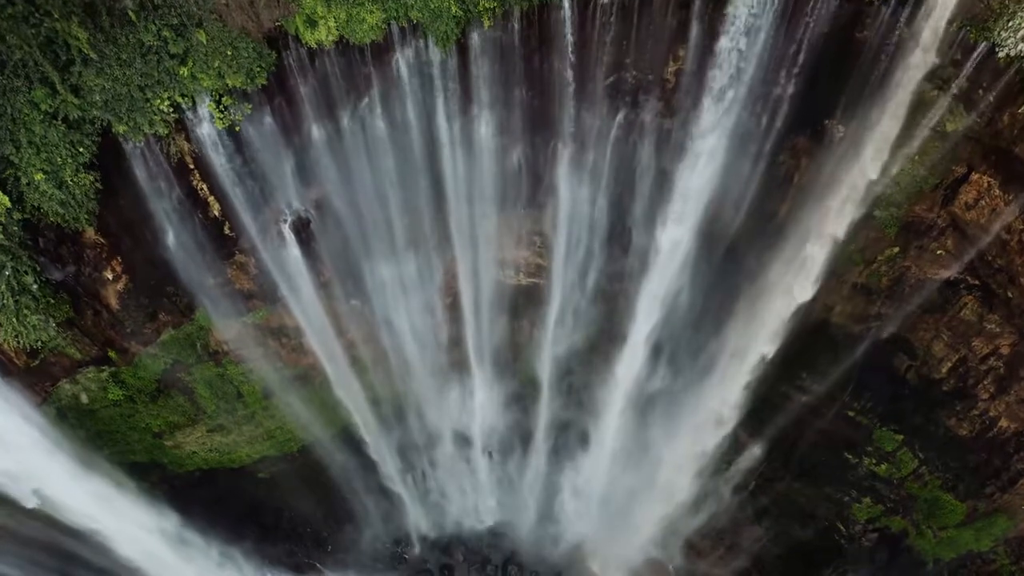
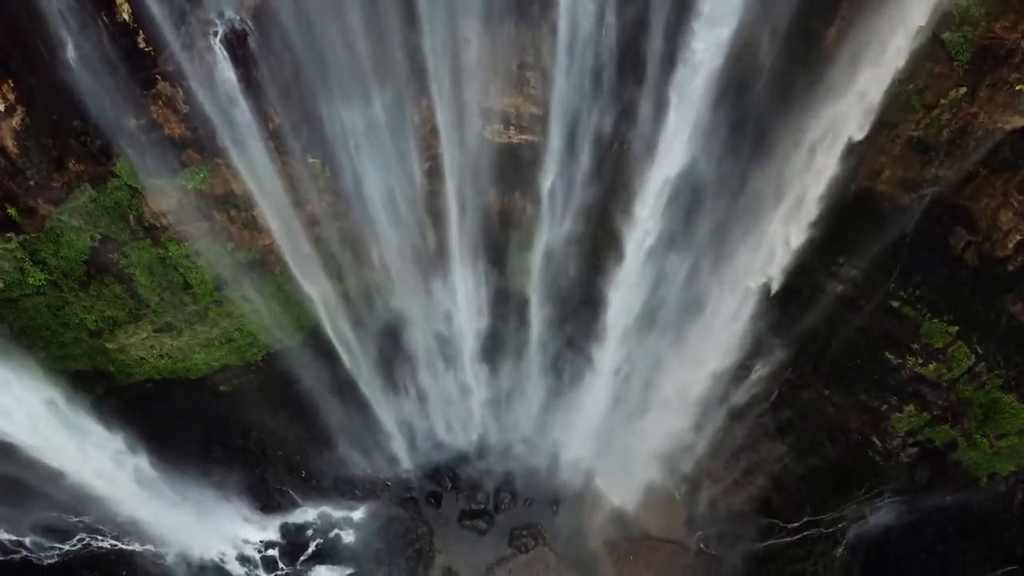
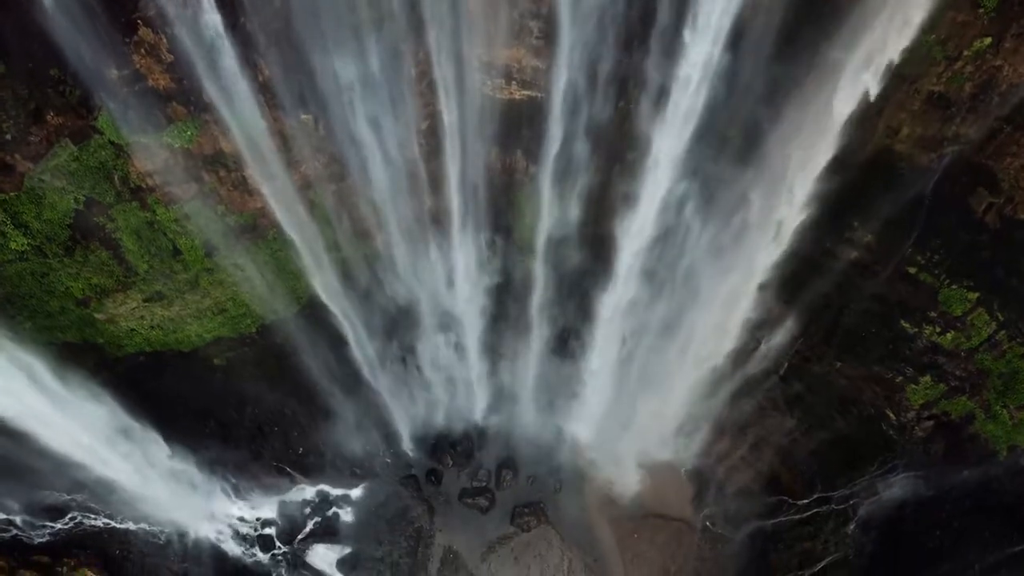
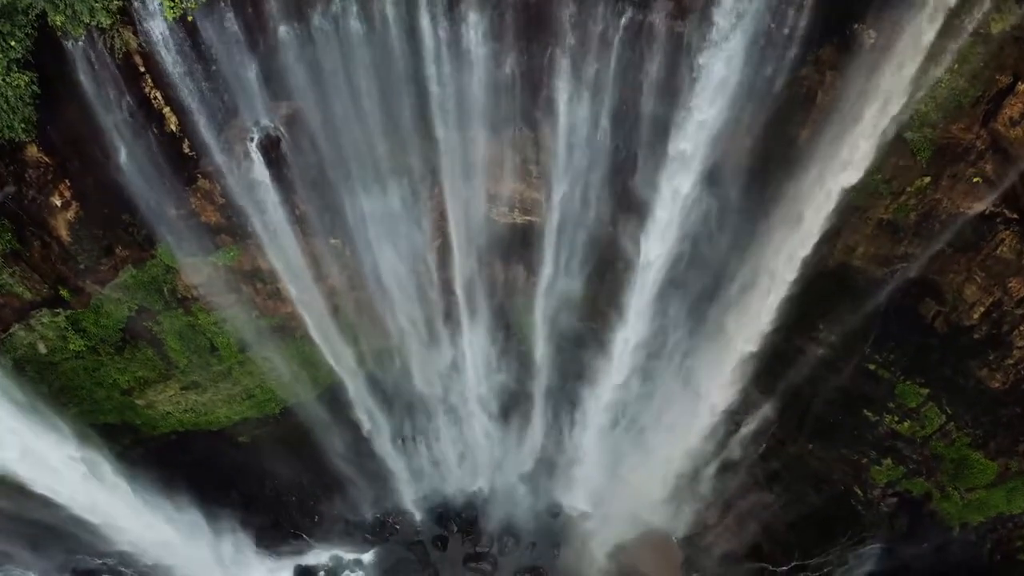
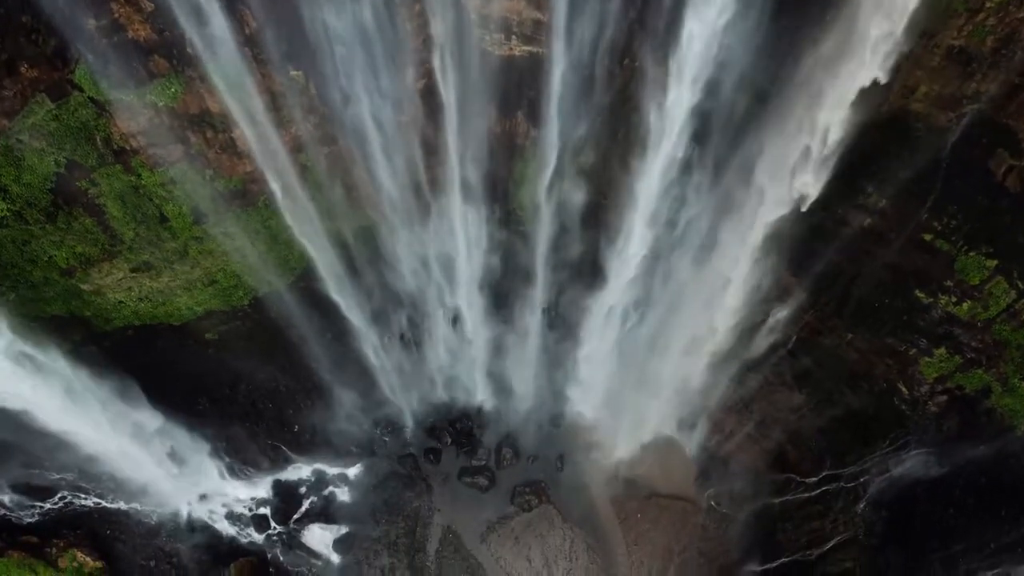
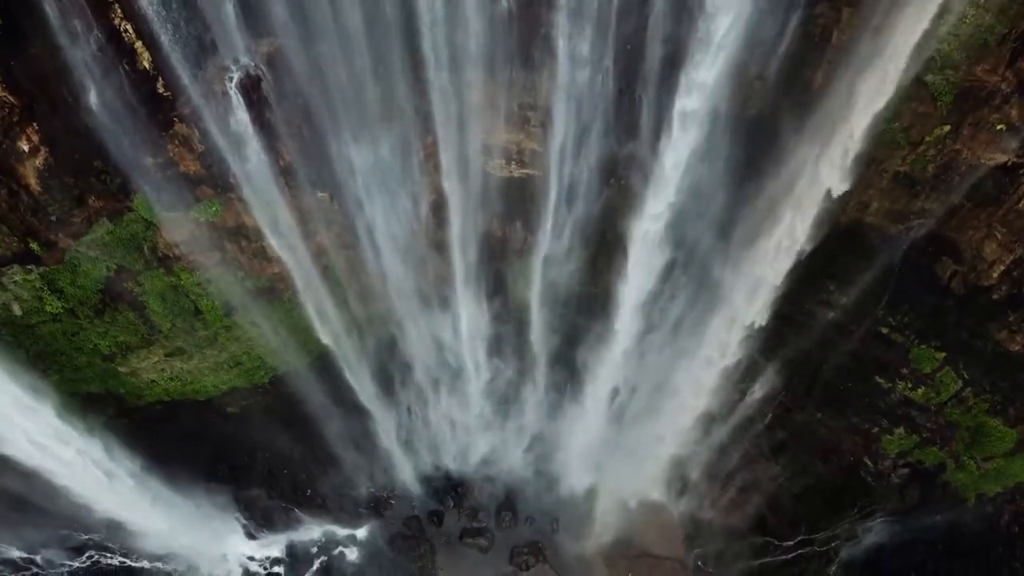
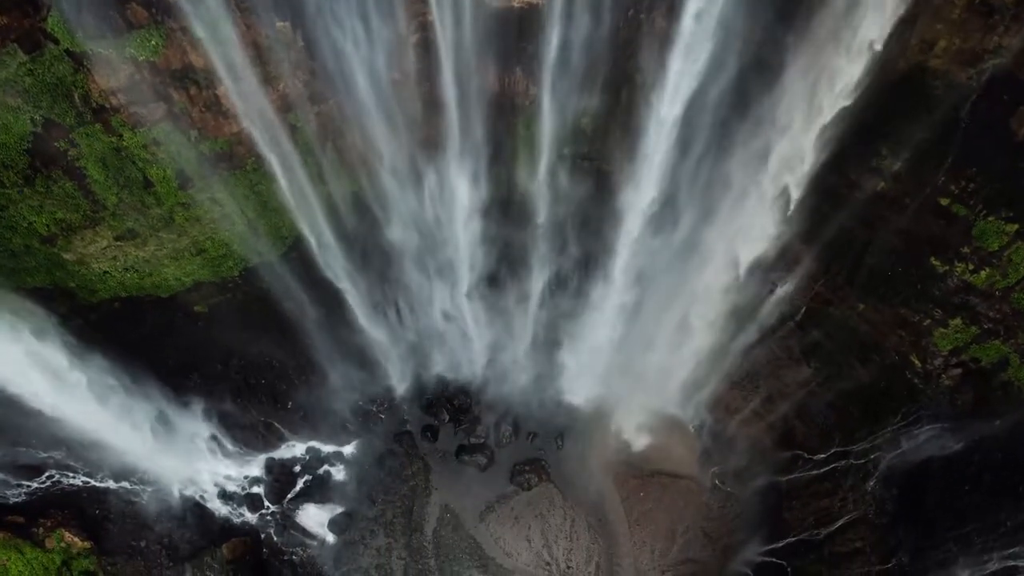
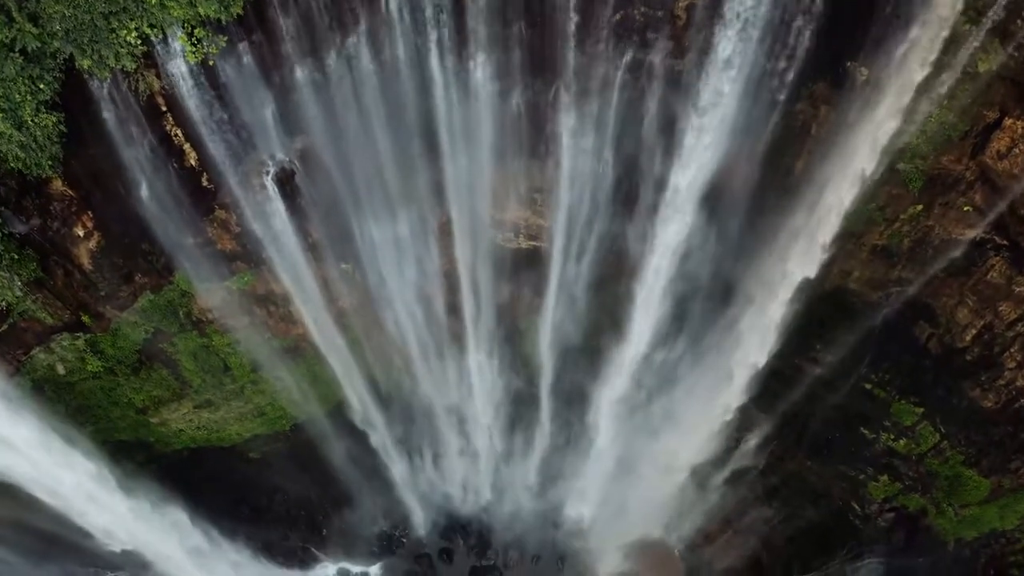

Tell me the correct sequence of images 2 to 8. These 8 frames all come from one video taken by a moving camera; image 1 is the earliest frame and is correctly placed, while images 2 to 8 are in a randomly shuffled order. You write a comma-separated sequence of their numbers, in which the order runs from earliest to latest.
8, 4, 6, 2, 3, 5, 7
